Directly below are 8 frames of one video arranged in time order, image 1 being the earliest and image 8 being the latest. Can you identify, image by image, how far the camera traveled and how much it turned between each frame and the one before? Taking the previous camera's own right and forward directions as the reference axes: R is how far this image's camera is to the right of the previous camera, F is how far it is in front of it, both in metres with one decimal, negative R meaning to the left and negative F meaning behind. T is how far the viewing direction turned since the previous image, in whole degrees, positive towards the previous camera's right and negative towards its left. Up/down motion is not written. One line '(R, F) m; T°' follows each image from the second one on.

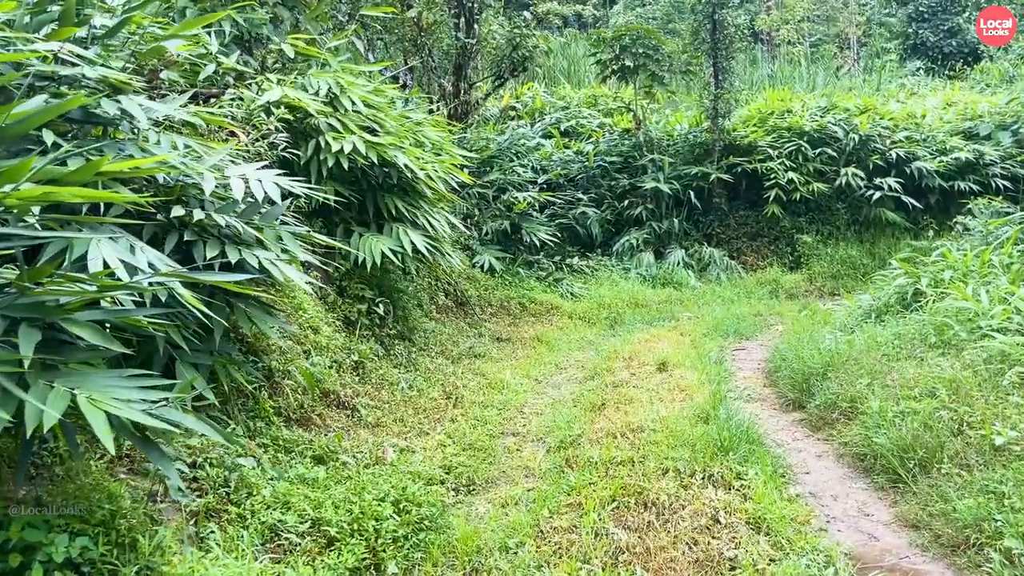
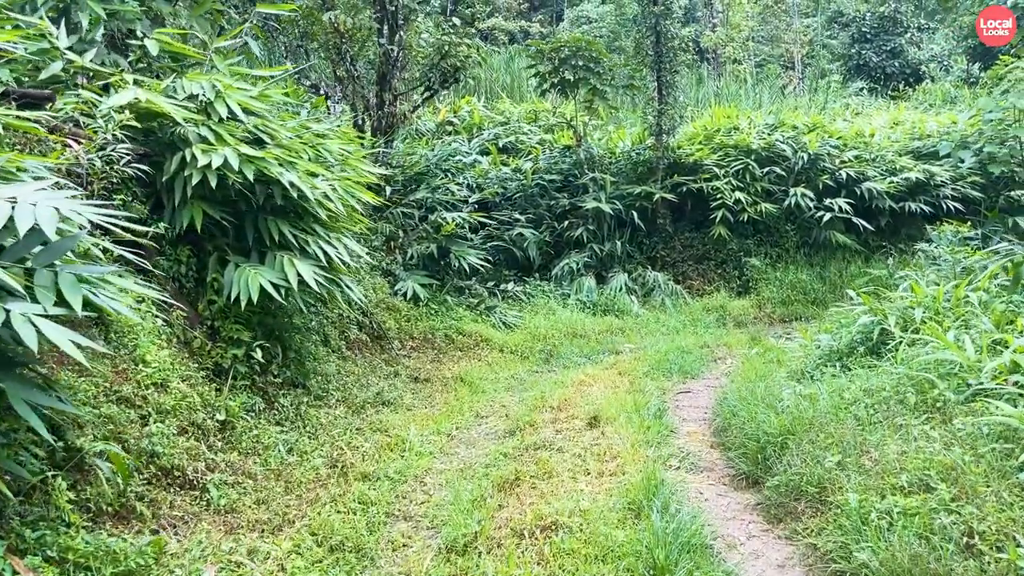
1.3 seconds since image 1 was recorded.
(+0.2, +0.5) m; +3°
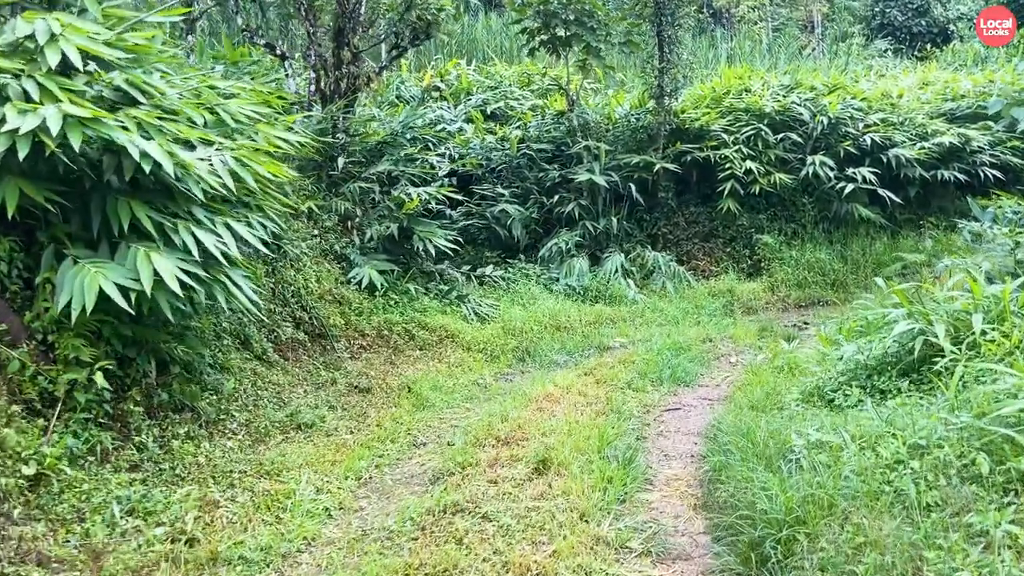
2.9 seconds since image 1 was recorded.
(+0.2, +0.7) m; -1°
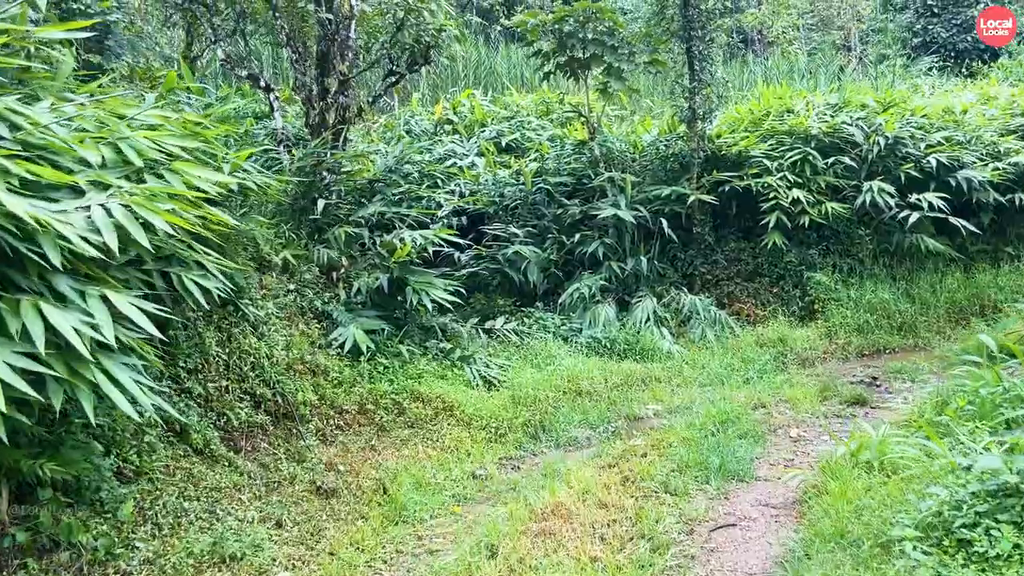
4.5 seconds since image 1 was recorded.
(+0.1, +0.7) m; -2°
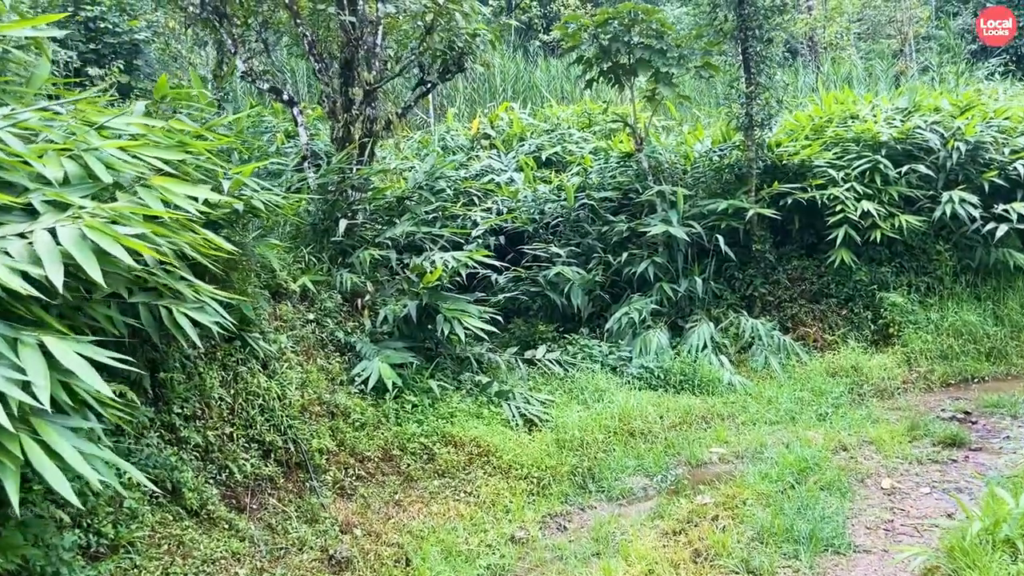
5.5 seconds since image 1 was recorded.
(0.0, +0.4) m; -3°
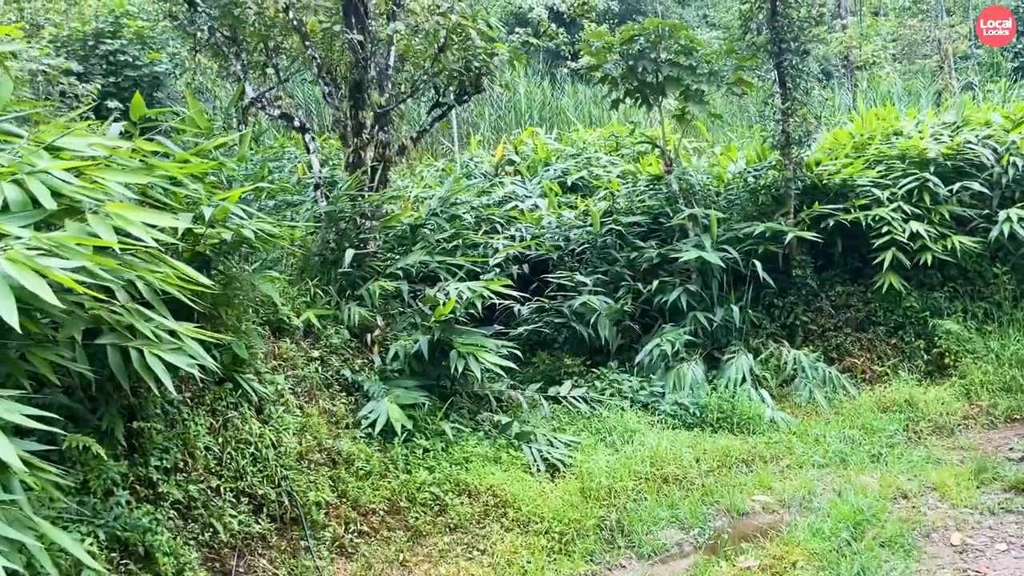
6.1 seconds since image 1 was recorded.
(+0.1, +0.3) m; -2°
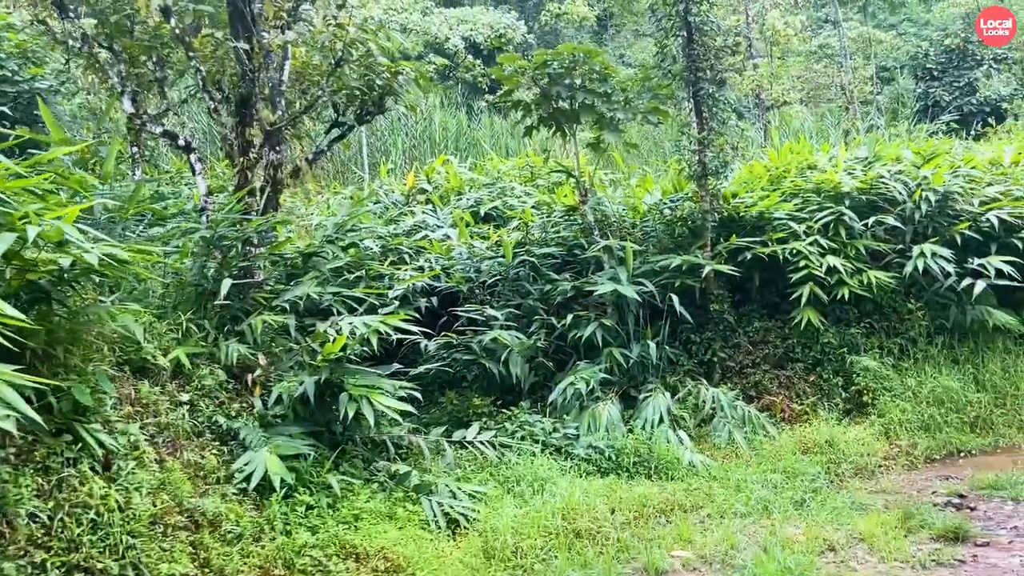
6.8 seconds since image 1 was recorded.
(+0.1, +0.3) m; +5°
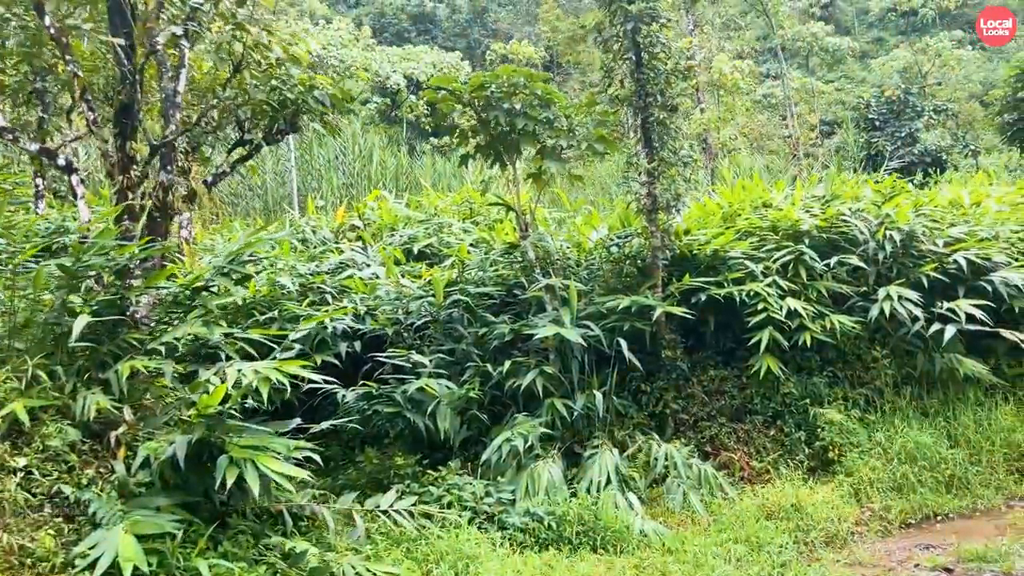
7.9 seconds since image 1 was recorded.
(+0.1, +0.5) m; +3°
